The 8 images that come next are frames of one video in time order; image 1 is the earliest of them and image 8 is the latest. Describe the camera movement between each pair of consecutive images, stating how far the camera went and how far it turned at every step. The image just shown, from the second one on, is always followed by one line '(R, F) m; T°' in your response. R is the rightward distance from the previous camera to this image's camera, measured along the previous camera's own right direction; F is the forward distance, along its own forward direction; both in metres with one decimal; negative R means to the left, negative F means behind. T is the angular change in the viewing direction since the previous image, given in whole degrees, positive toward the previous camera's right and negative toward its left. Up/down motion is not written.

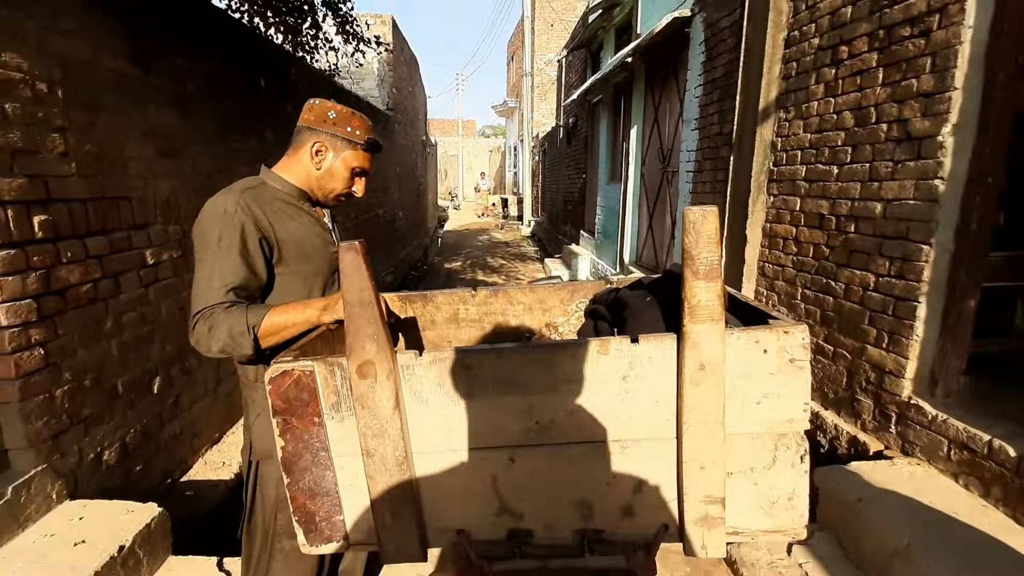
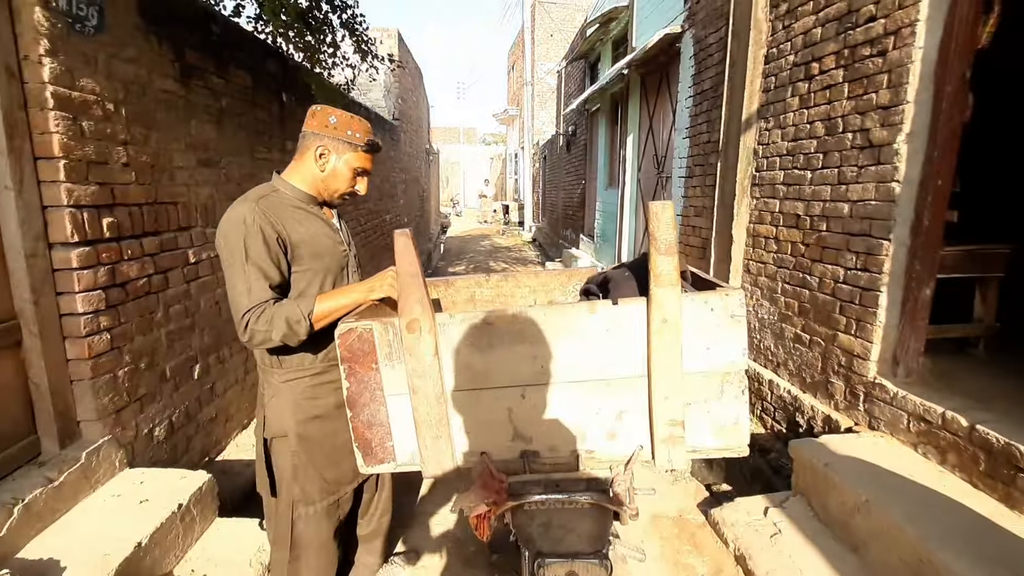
(0.0, -0.3) m; 0°
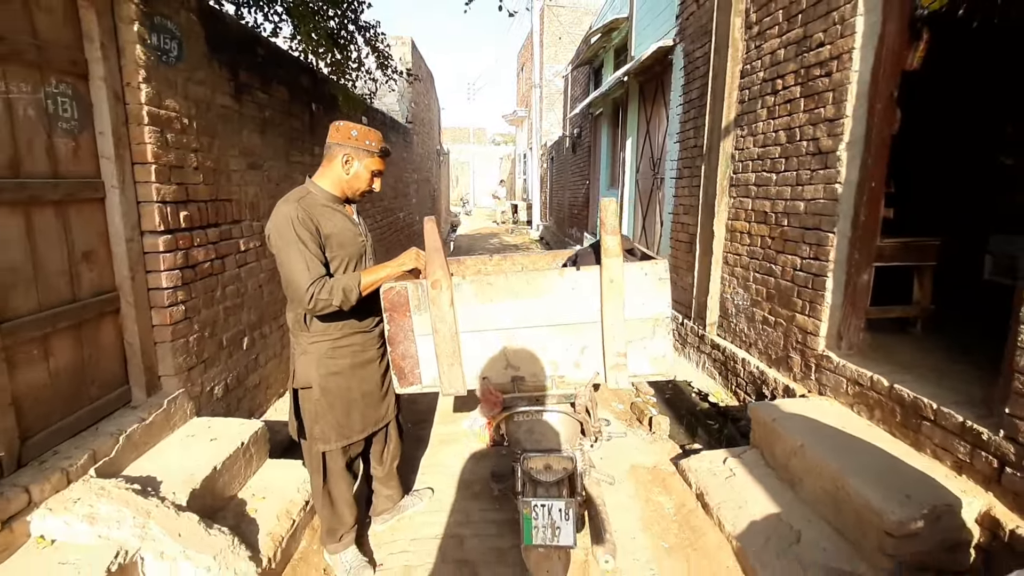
(+0.1, -0.5) m; -1°
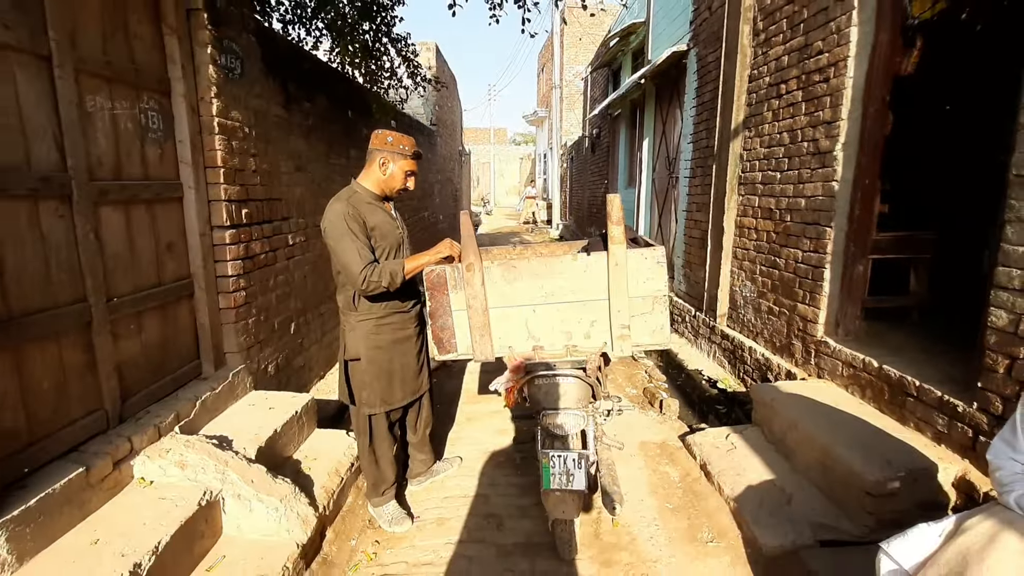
(0.0, -0.4) m; -2°
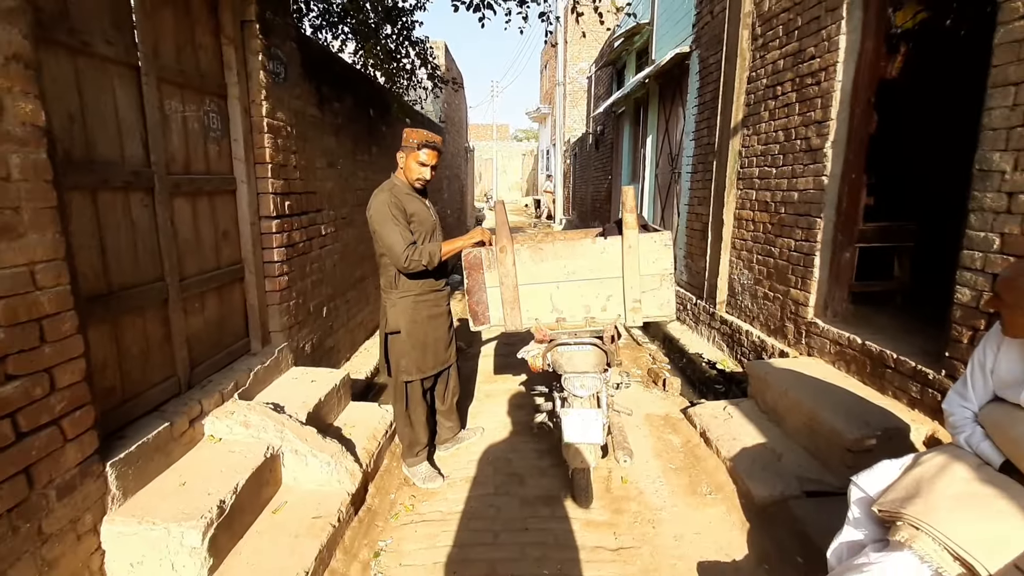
(-0.1, -0.4) m; 0°
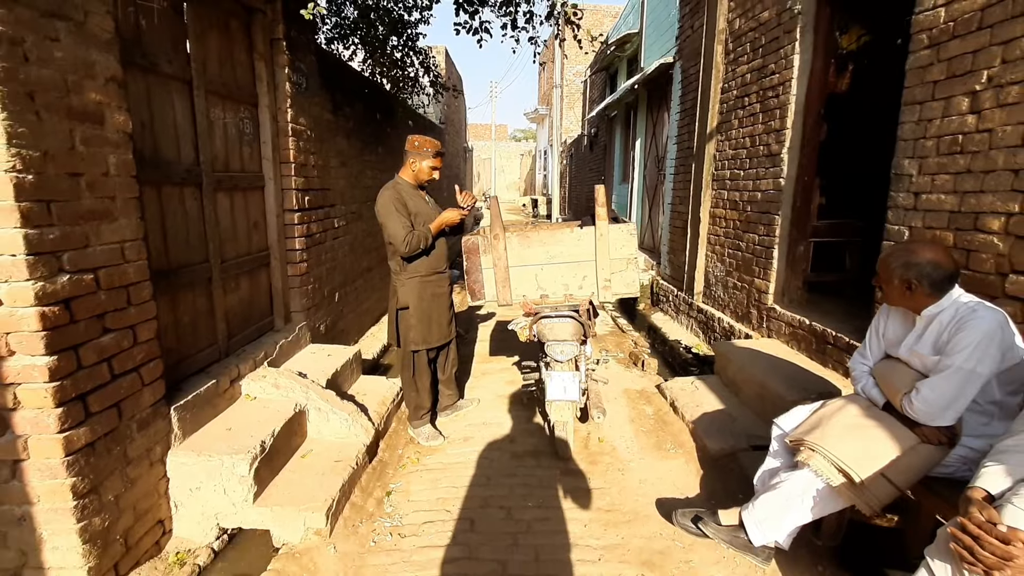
(0.0, -0.5) m; 0°
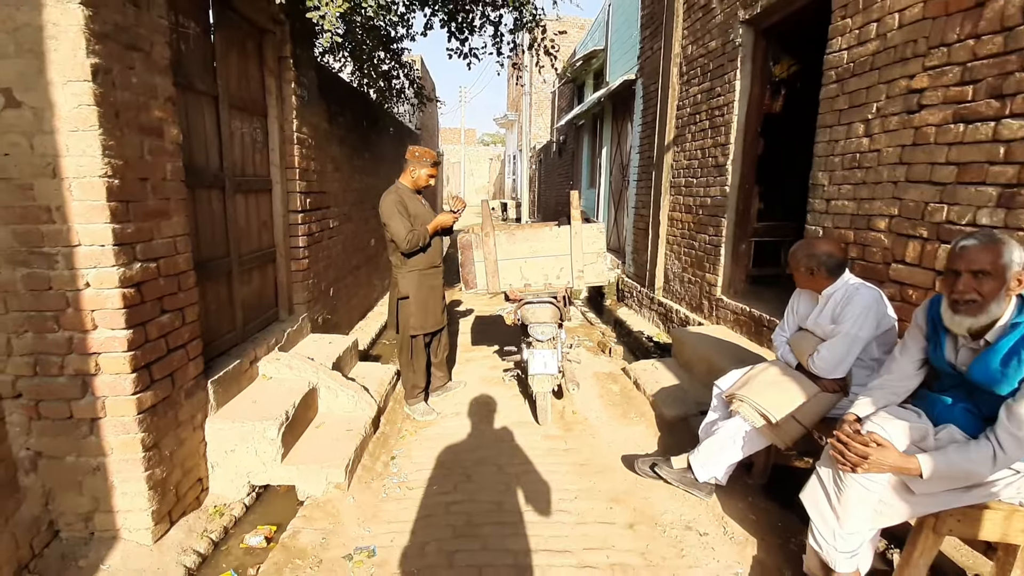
(-0.2, -0.5) m; +4°
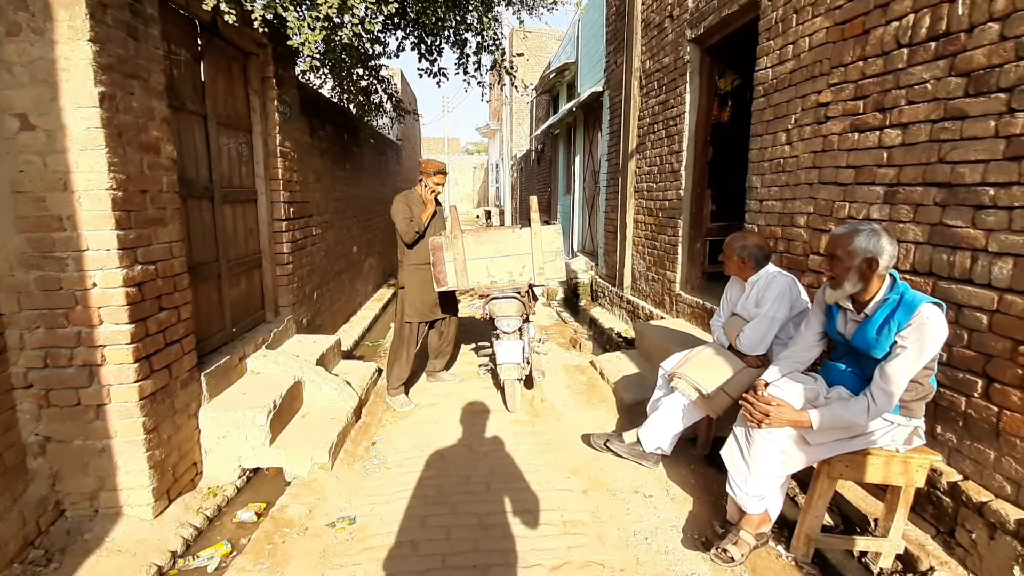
(+0.2, -0.4) m; +1°
